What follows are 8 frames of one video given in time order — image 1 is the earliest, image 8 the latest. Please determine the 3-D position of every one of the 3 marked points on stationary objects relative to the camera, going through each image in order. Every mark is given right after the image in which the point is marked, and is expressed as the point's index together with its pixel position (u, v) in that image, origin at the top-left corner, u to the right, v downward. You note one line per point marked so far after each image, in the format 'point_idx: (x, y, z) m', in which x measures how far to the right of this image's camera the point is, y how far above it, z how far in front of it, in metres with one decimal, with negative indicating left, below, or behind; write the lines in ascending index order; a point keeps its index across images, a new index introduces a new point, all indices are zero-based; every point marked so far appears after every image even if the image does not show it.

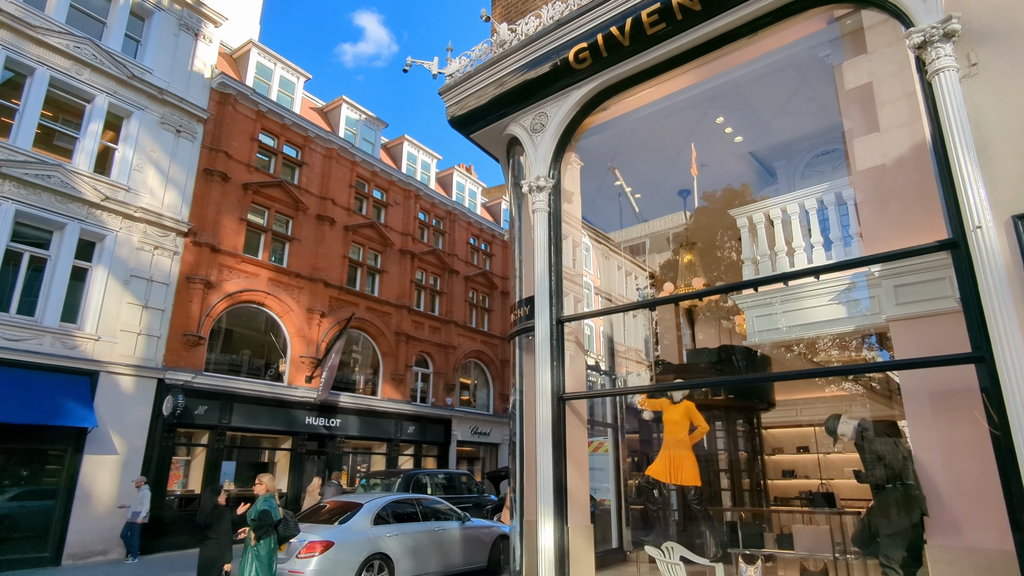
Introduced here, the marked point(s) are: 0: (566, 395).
0: (+0.6, -1.2, +6.4) m
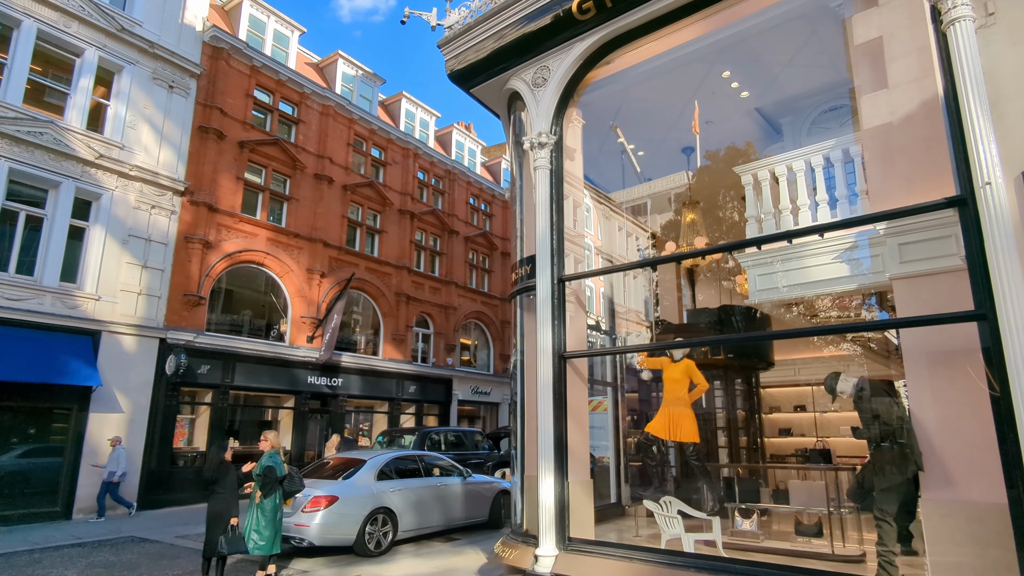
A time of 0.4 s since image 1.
0: (+0.6, -0.7, +6.4) m
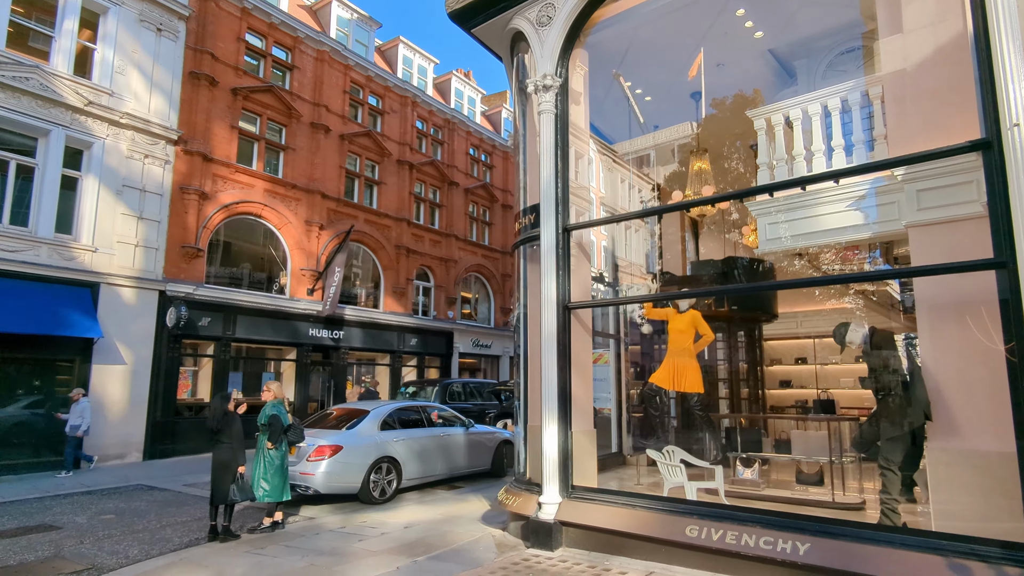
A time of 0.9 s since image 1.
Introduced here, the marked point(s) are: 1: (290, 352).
0: (+0.6, -0.2, +6.3) m
1: (-6.7, -1.9, +18.0) m
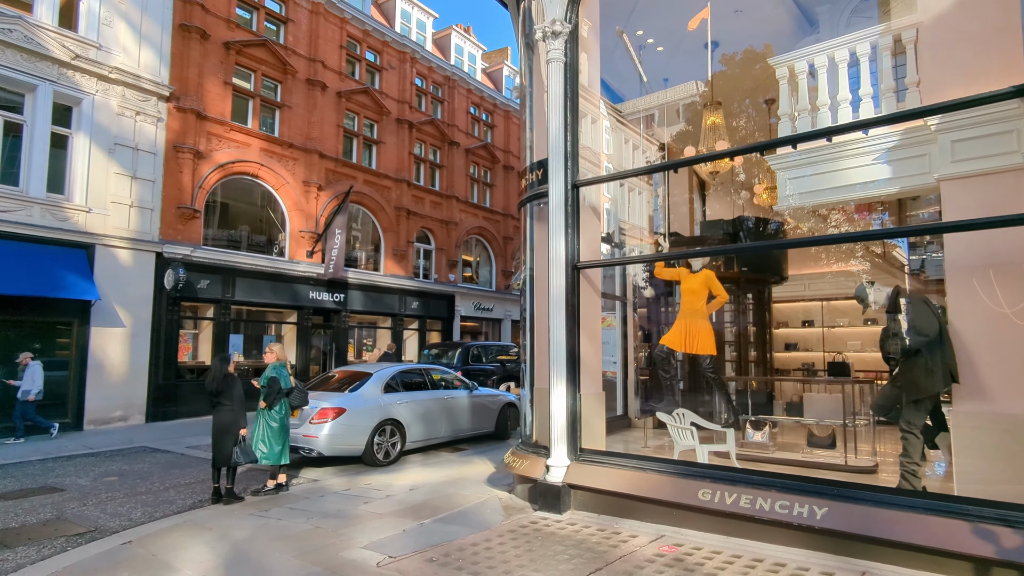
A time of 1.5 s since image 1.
0: (+0.7, +0.3, +6.1) m
1: (-6.7, -0.8, +17.9) m
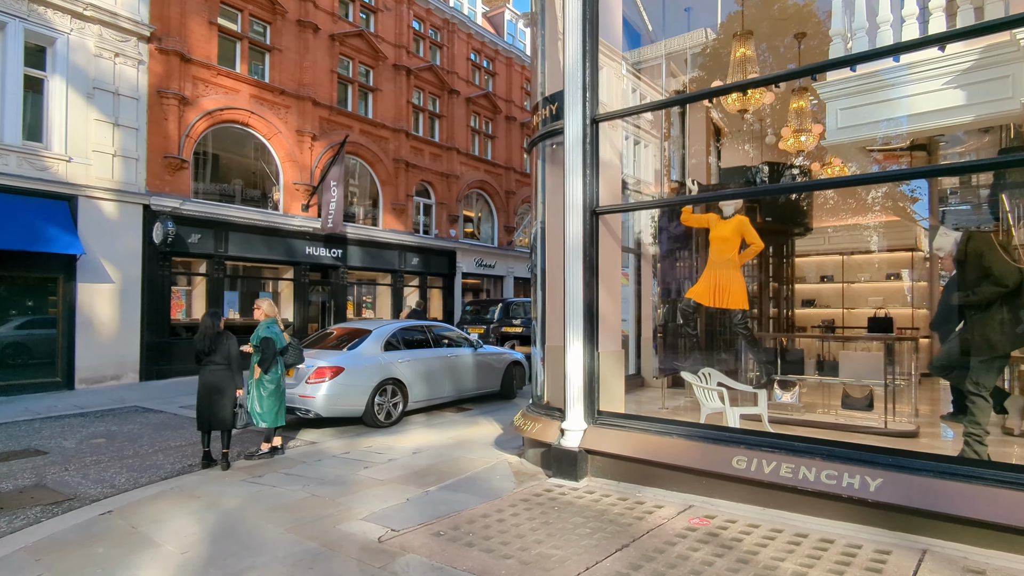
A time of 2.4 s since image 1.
0: (+0.8, +0.7, +5.5) m
1: (-6.5, +0.5, +17.3) m
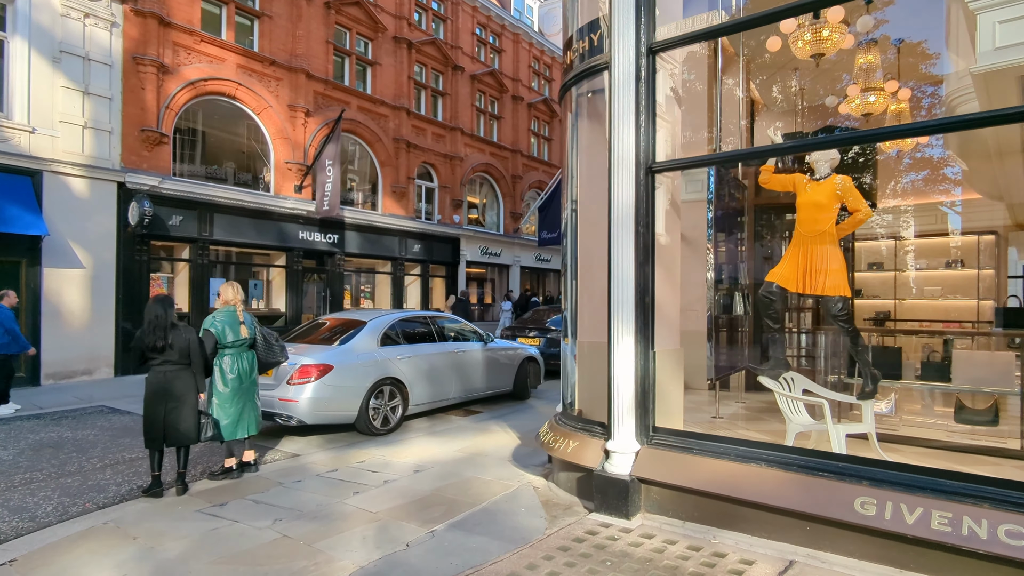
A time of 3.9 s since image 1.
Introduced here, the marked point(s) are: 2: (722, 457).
0: (+1.0, +0.9, +4.3) m
1: (-6.3, +0.8, +16.1) m
2: (+1.4, -1.1, +3.9) m
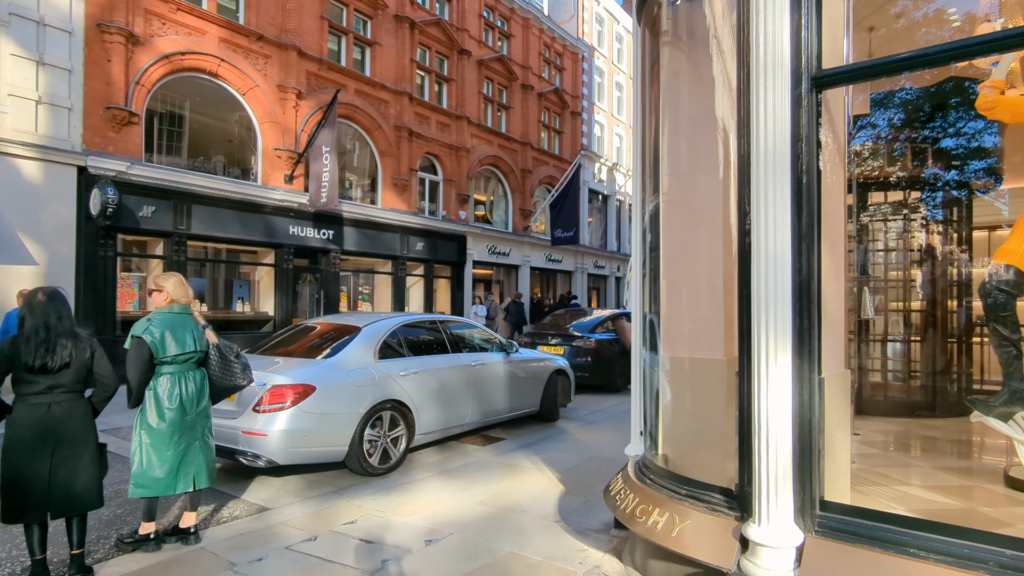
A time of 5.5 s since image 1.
0: (+1.4, +0.9, +2.6) m
1: (-6.0, +0.8, +14.4) m
2: (+1.7, -1.0, +2.3) m
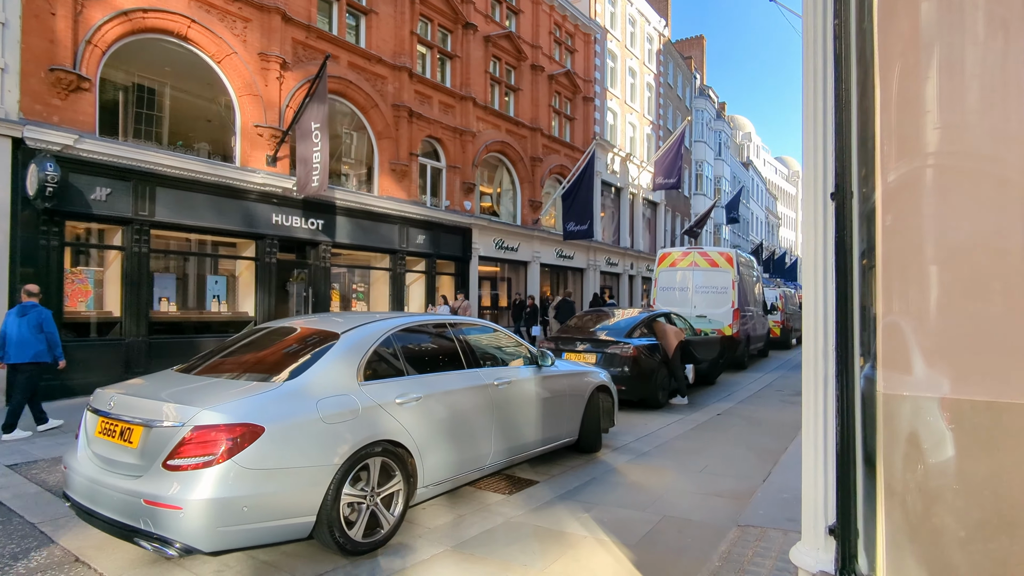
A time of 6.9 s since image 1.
0: (+1.7, +1.0, +0.9) m
1: (-5.7, +0.9, +12.7) m
2: (+2.0, -1.0, +0.5) m
